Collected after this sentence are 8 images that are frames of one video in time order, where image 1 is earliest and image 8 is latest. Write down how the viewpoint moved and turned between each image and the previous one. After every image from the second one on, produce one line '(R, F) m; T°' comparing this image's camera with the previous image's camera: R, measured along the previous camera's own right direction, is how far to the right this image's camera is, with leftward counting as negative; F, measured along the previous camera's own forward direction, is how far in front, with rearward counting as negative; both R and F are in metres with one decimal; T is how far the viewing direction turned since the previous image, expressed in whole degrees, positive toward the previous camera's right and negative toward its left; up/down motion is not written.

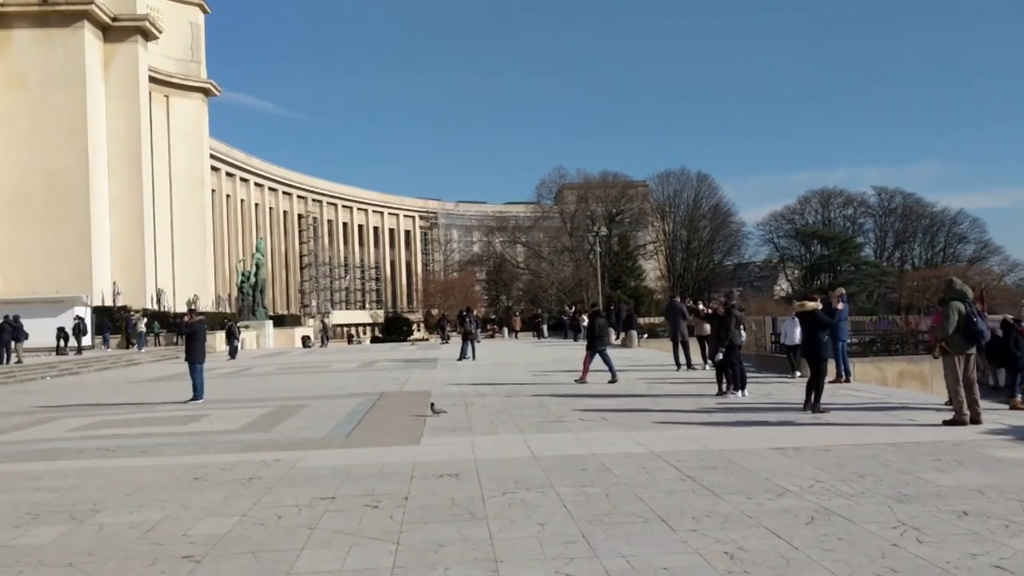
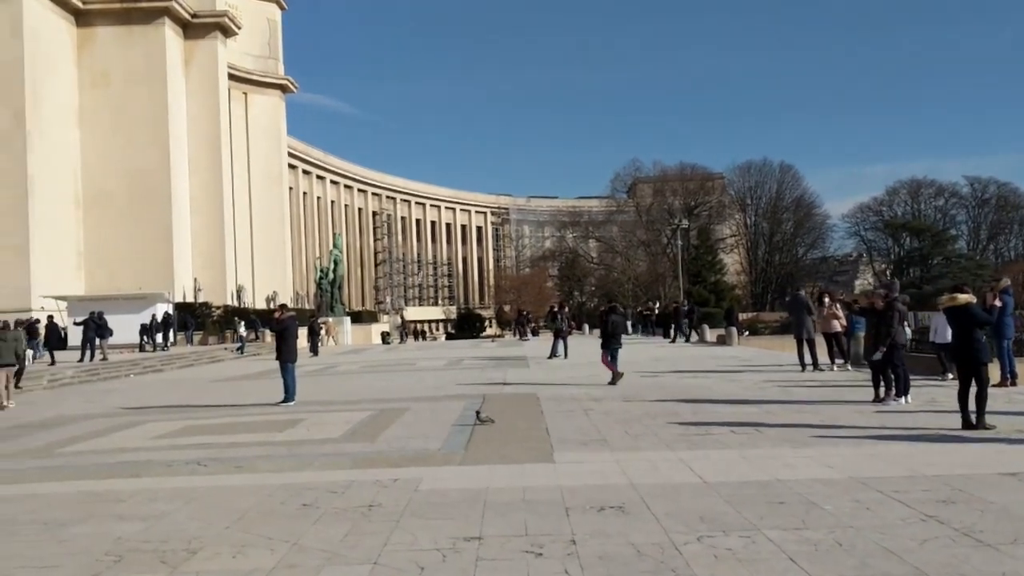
(-0.8, +1.6) m; -4°
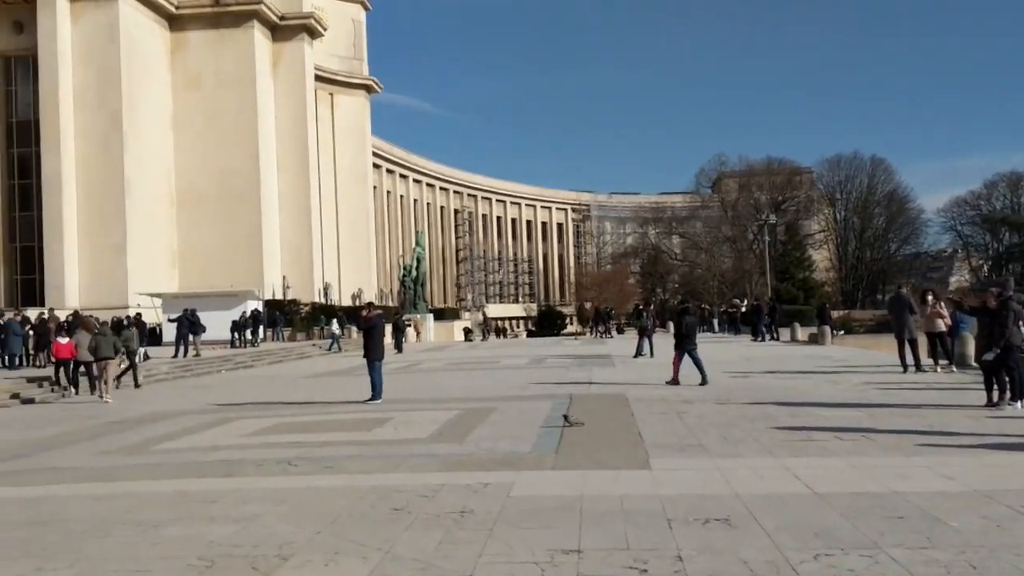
(-0.1, +0.3) m; -5°
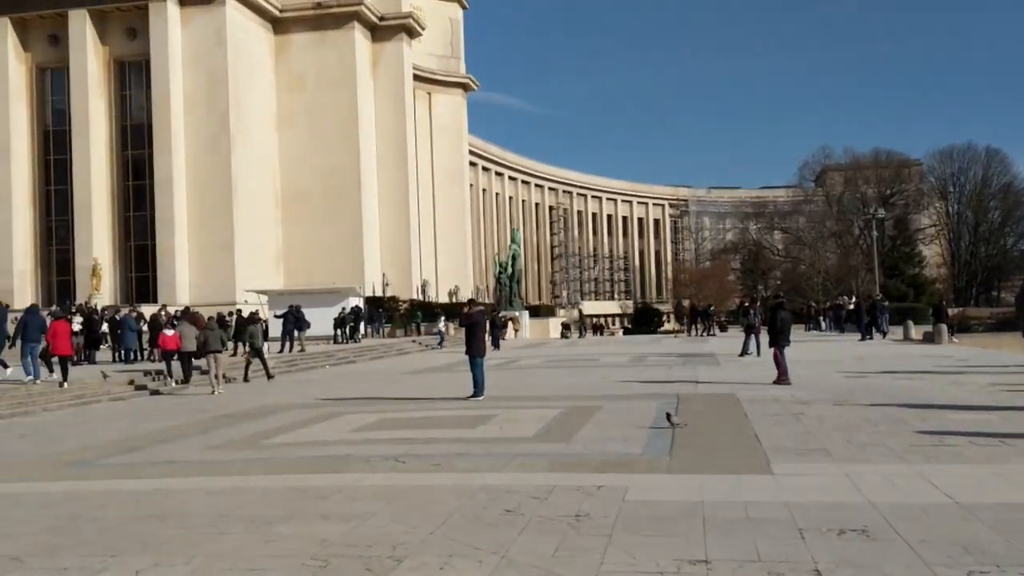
(-0.2, +0.3) m; -6°
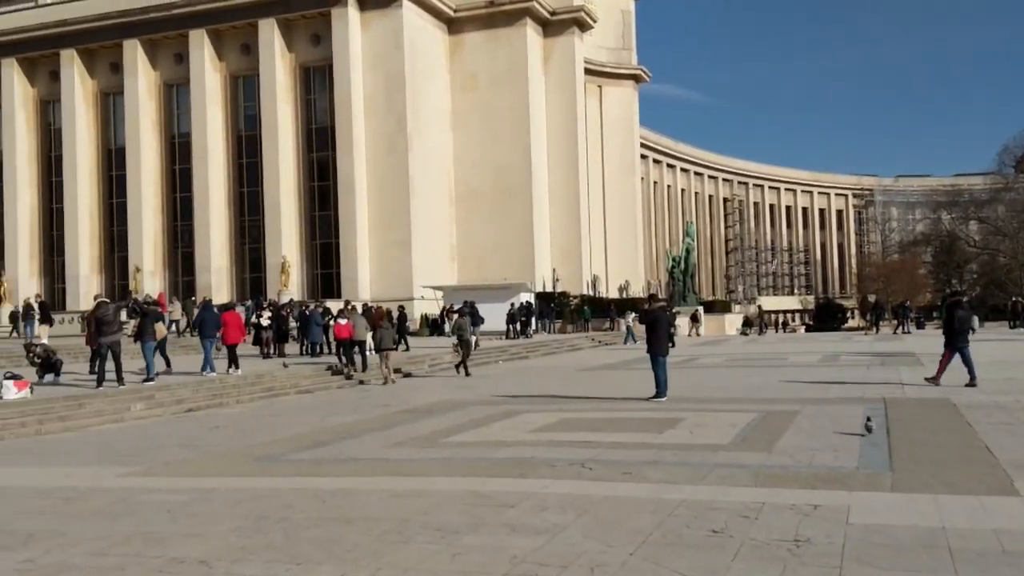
(-0.2, +0.6) m; -10°
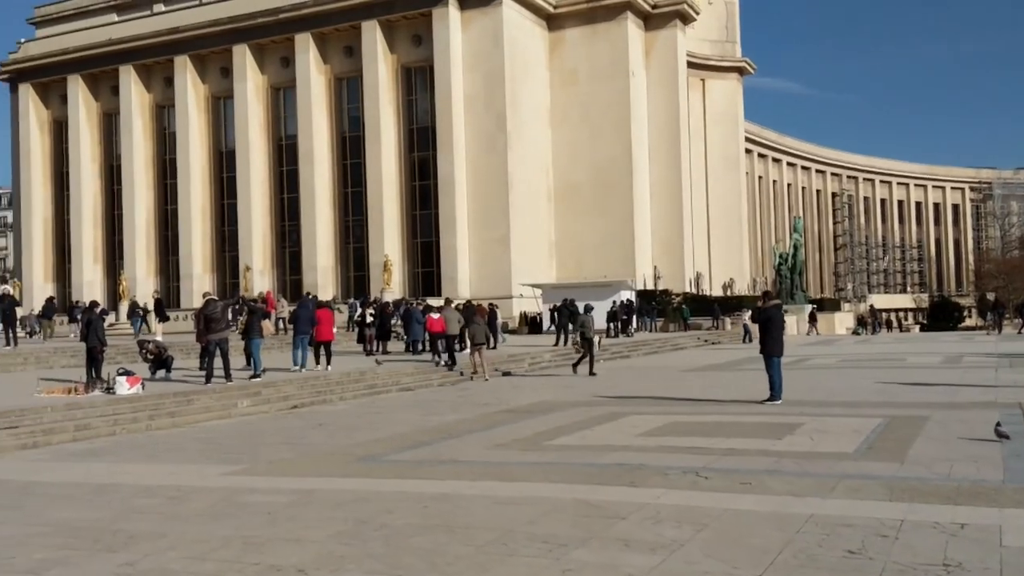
(-0.1, +0.4) m; -6°
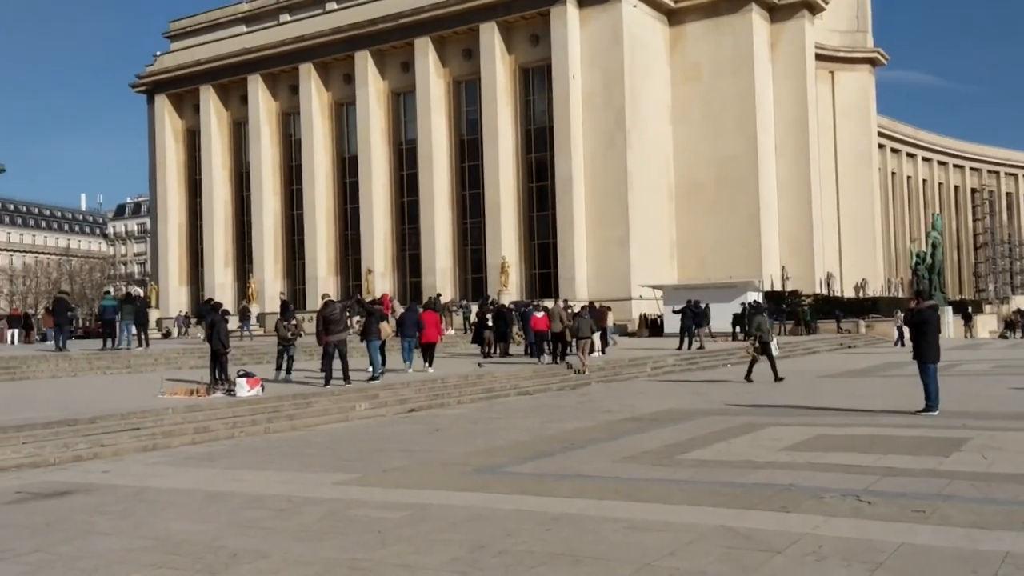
(-0.1, +0.7) m; -7°
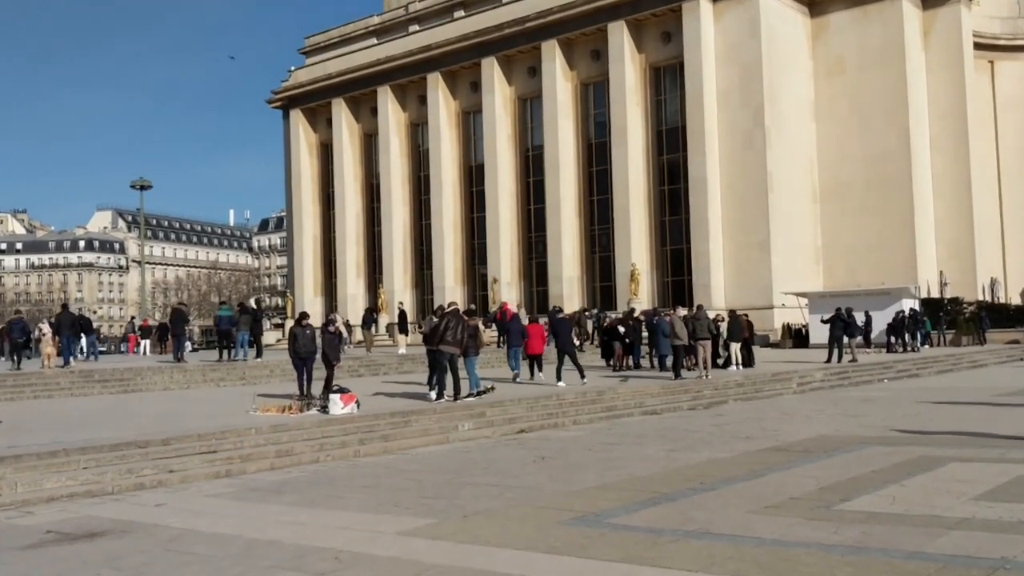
(+0.2, +1.8) m; -8°
